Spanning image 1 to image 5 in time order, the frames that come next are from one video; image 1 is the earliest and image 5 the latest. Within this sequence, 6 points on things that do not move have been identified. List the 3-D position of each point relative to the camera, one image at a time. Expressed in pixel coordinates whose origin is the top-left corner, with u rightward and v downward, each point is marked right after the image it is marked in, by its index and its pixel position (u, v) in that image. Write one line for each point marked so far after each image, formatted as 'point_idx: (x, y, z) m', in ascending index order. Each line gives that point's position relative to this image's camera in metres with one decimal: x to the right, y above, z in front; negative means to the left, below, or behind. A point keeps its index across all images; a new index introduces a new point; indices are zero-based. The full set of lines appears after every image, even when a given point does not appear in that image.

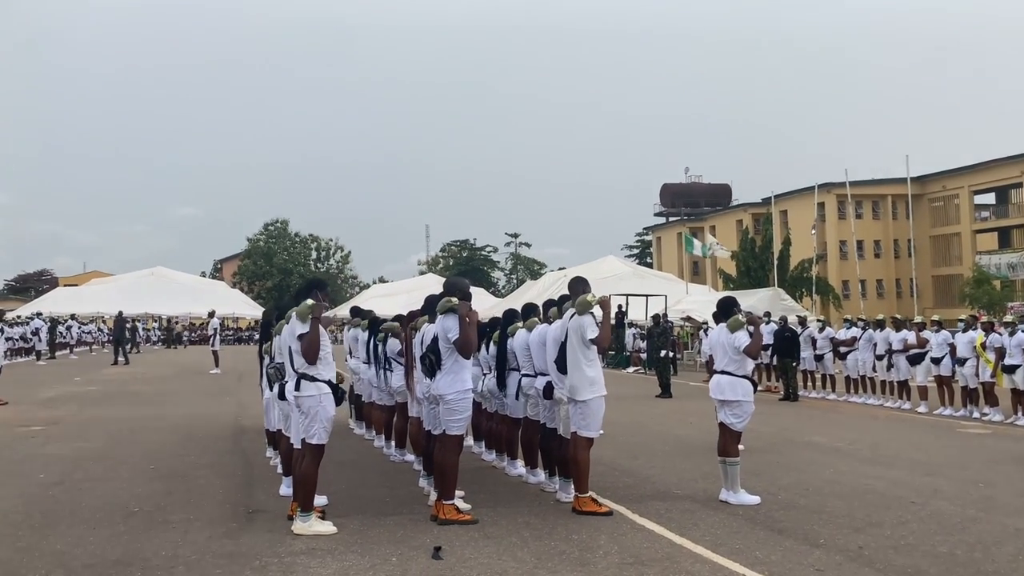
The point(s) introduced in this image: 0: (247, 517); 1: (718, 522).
0: (-2.2, -1.9, +7.0) m
1: (+1.7, -2.0, +7.2) m
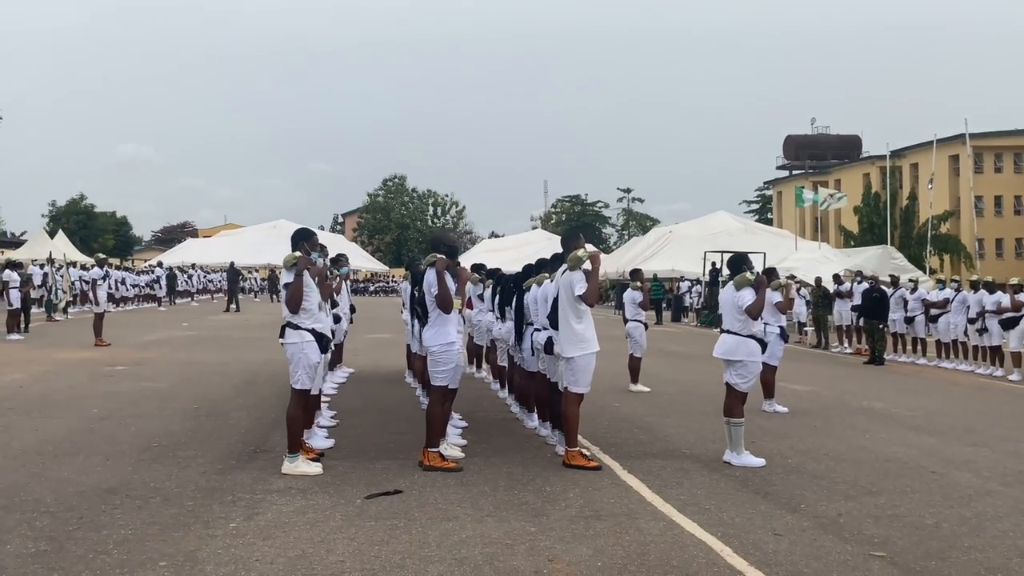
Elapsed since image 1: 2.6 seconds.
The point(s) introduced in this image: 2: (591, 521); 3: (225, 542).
0: (-2.3, -1.5, +7.4) m
1: (+1.6, -1.6, +7.0) m
2: (+0.5, -1.6, +5.8) m
3: (-1.7, -1.5, +5.0) m
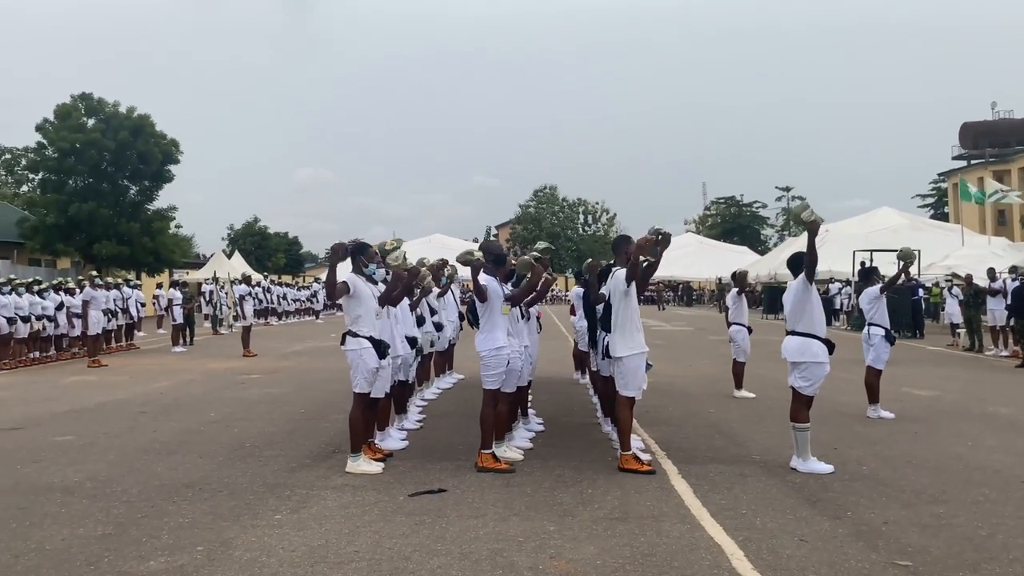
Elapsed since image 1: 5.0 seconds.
0: (-1.7, -1.6, +8.0) m
1: (+2.0, -1.6, +6.9) m
2: (+0.7, -1.6, +5.8) m
3: (-1.6, -1.6, +5.5) m
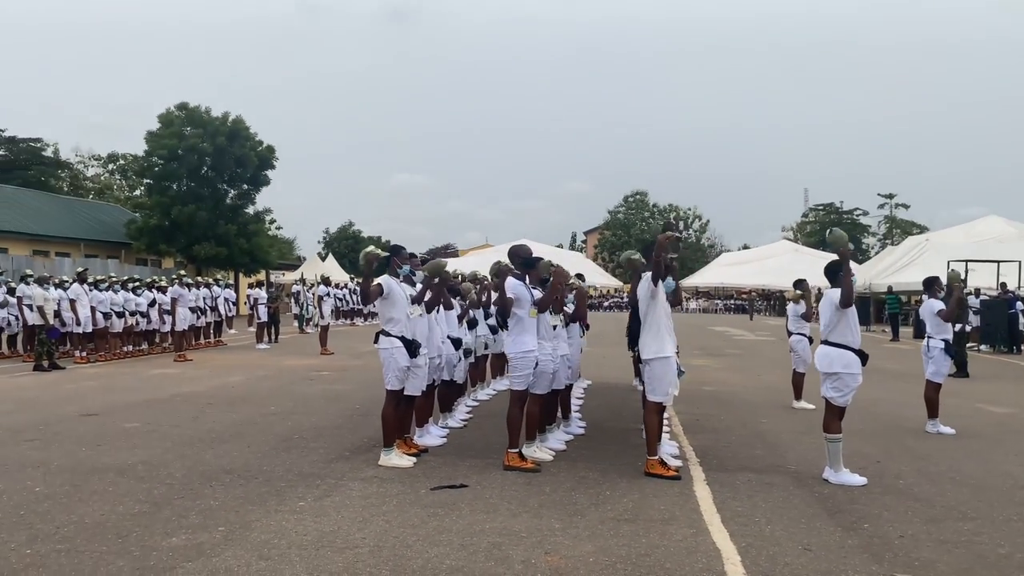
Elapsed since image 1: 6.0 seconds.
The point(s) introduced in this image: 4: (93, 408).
0: (-1.4, -1.6, +8.3) m
1: (+2.1, -1.7, +6.8) m
2: (+0.8, -1.6, +5.9) m
3: (-1.6, -1.6, +5.9) m
4: (-5.2, -1.5, +10.6) m
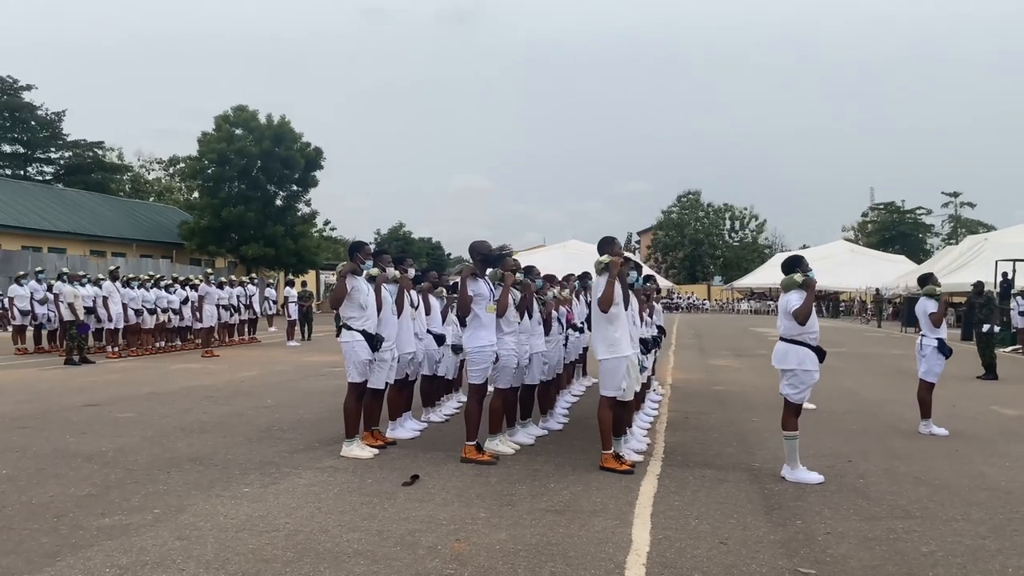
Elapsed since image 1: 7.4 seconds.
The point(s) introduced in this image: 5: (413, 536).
0: (-1.8, -1.5, +8.5) m
1: (+1.7, -1.6, +6.8) m
2: (+0.3, -1.6, +6.0) m
3: (-2.1, -1.5, +6.1) m
4: (-5.4, -1.4, +11.1) m
5: (-0.6, -1.6, +5.4) m
